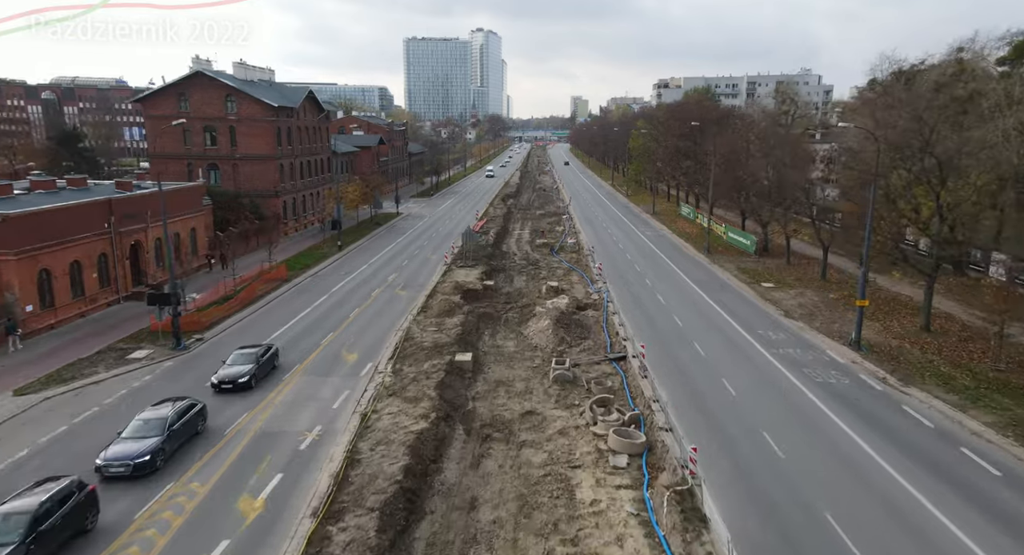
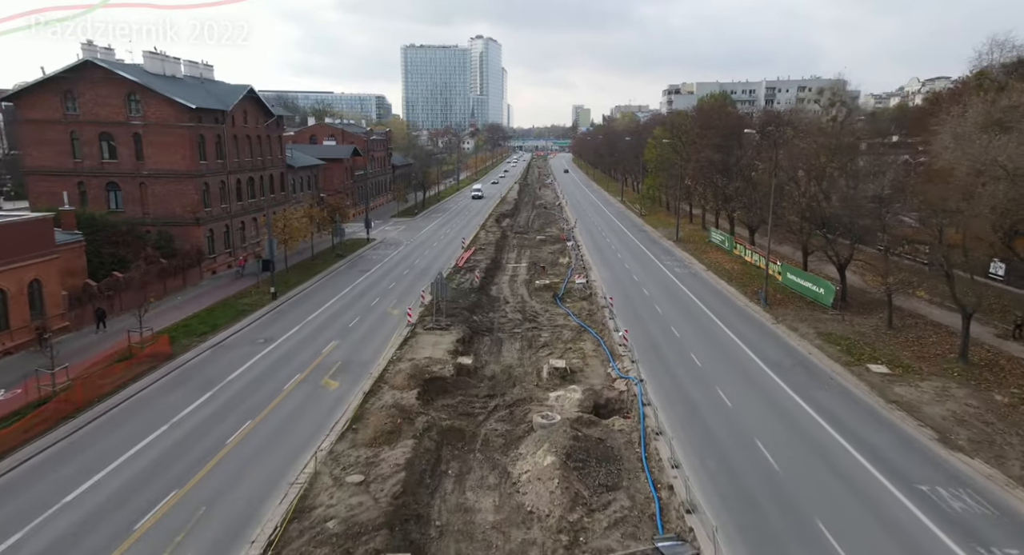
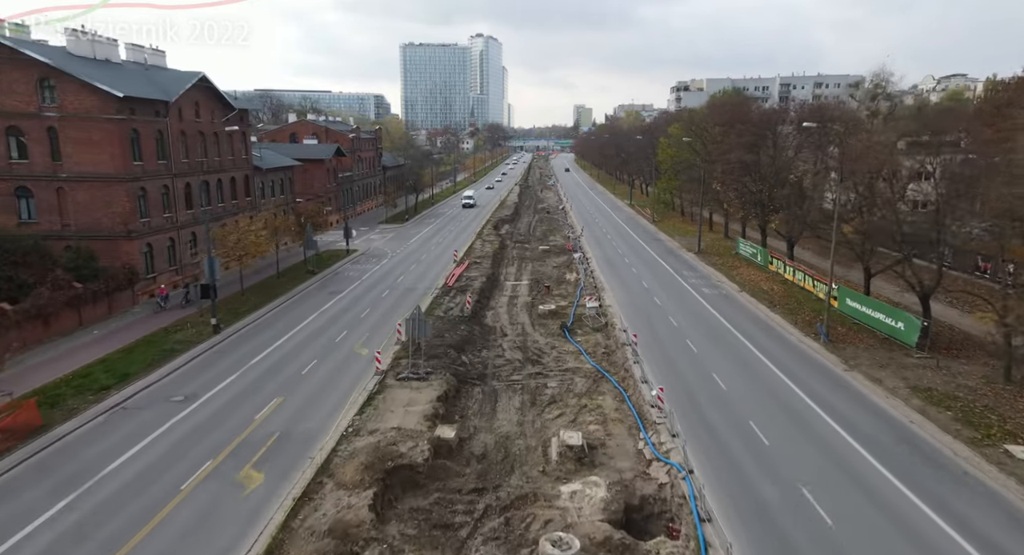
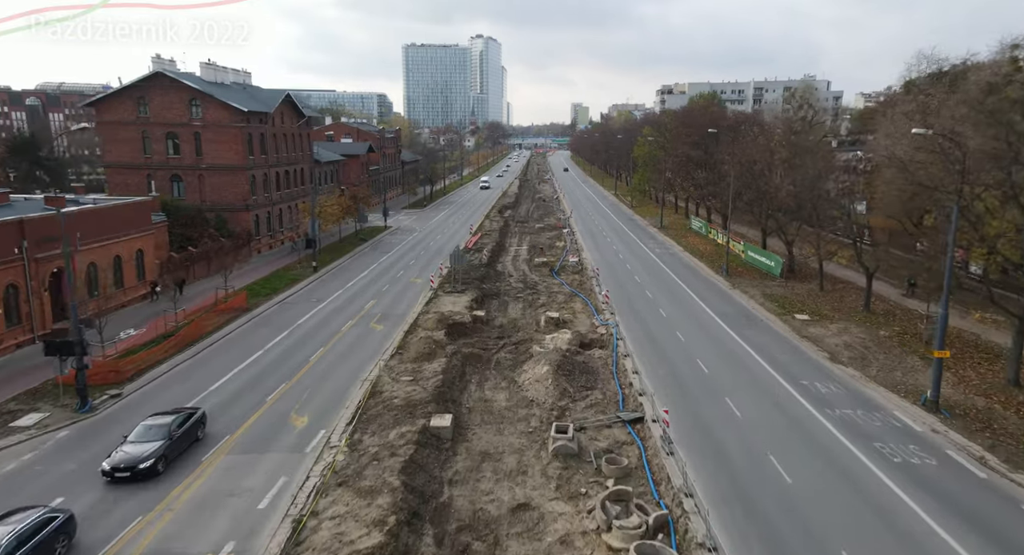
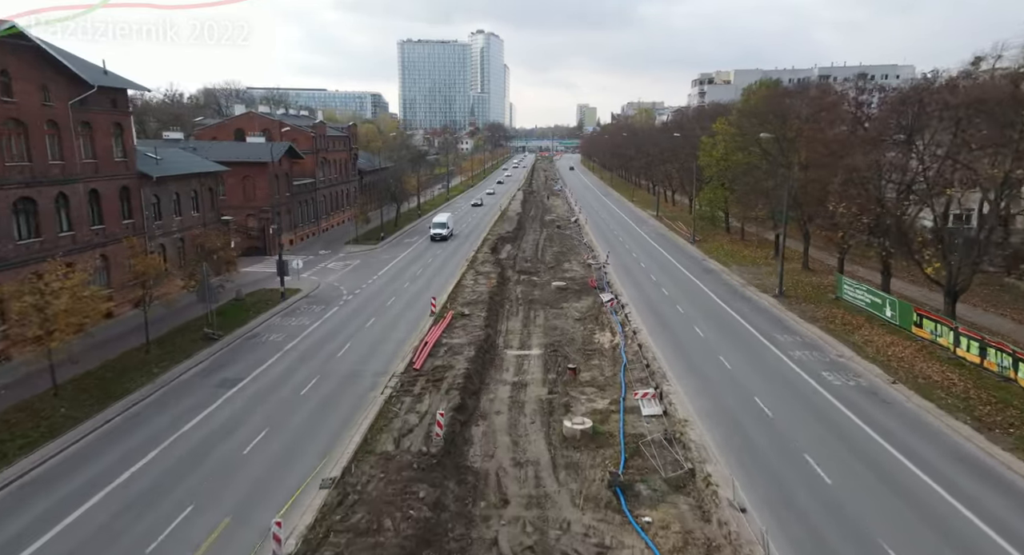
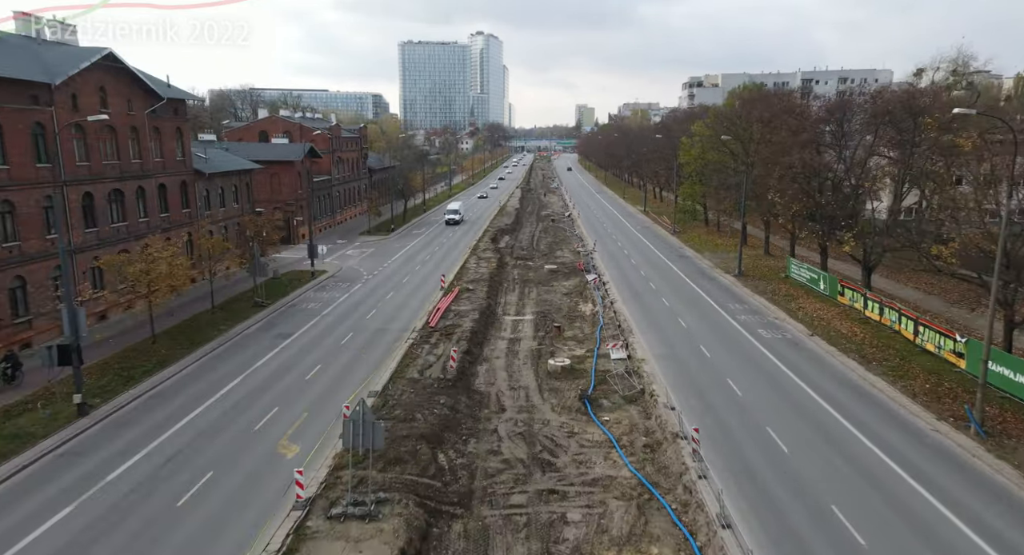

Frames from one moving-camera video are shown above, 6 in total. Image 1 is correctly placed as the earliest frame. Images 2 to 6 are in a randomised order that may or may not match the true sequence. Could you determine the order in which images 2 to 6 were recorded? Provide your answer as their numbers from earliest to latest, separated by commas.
4, 2, 3, 6, 5
